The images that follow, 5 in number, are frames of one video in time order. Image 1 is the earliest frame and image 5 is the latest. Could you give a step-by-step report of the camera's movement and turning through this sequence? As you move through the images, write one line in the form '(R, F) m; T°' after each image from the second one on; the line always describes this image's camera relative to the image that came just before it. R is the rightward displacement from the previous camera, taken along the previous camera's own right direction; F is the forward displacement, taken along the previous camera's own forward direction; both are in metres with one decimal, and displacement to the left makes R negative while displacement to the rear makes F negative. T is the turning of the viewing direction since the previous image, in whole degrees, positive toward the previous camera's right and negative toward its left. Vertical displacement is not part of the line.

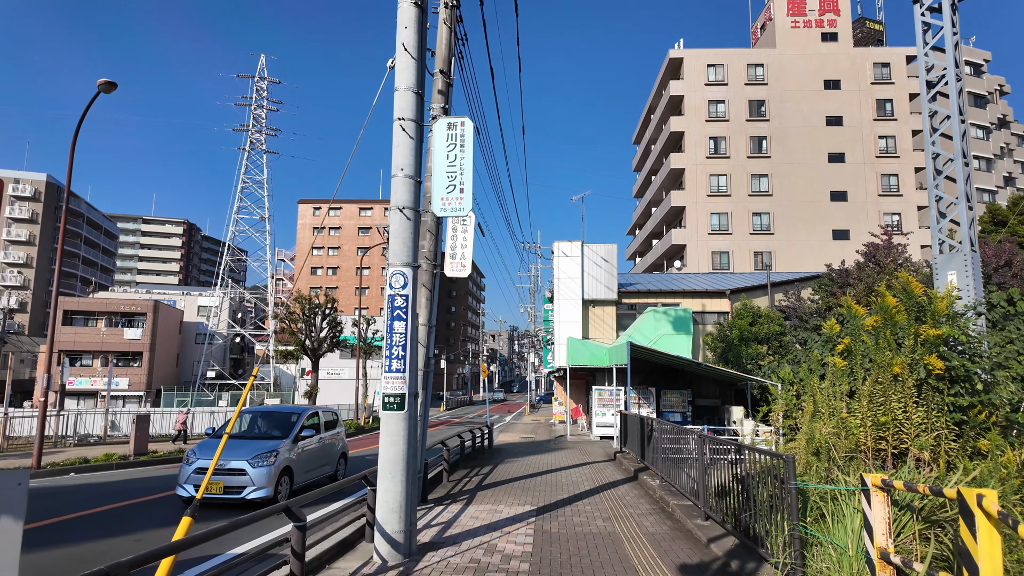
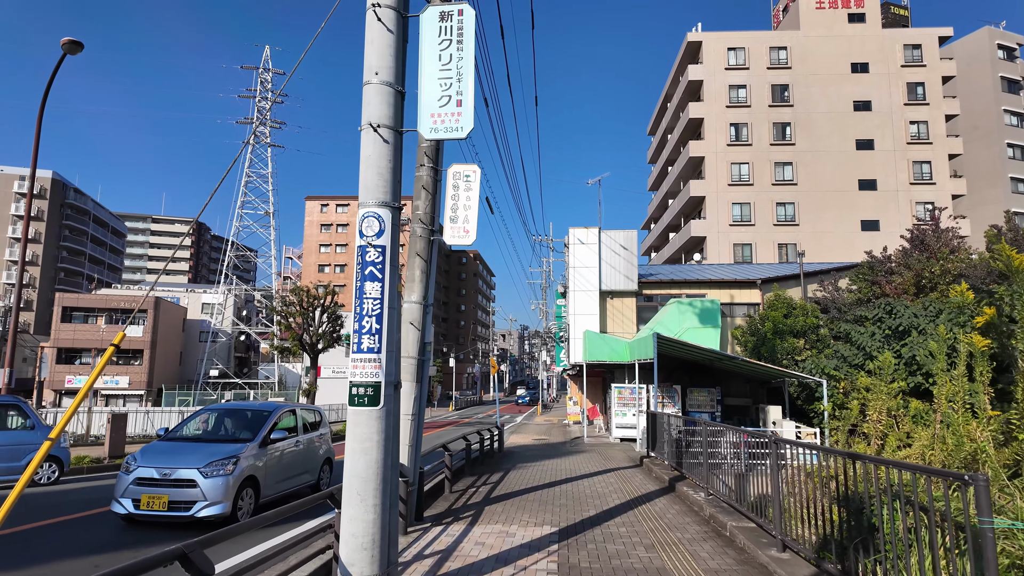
(0.0, +1.6) m; -1°
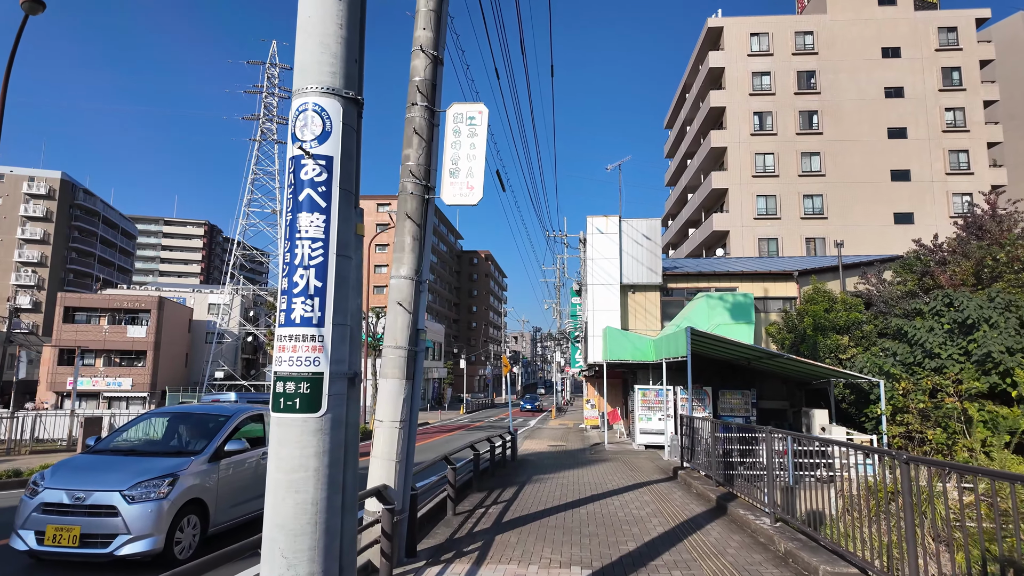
(0.0, +1.5) m; -1°
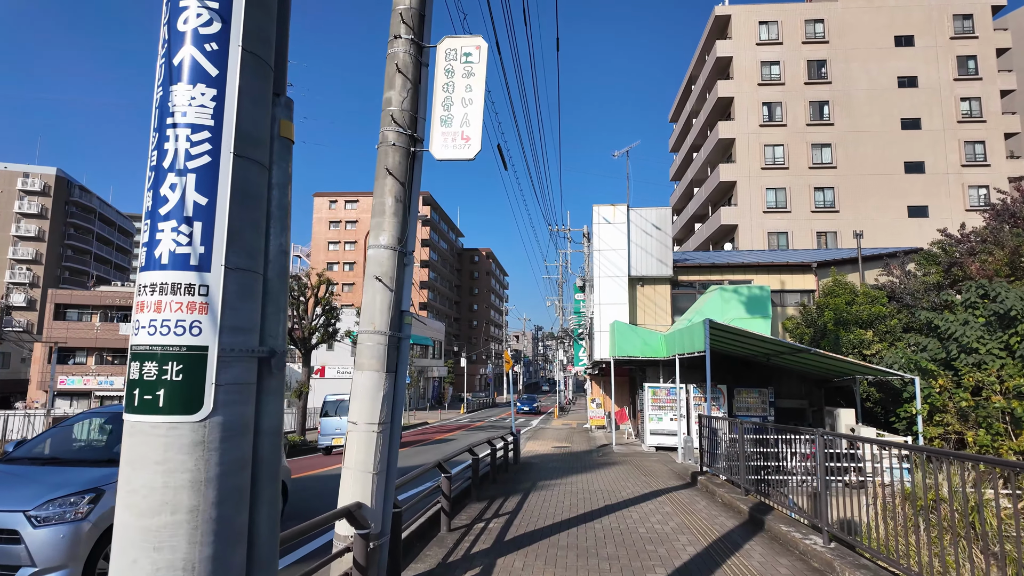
(0.0, +1.0) m; 0°
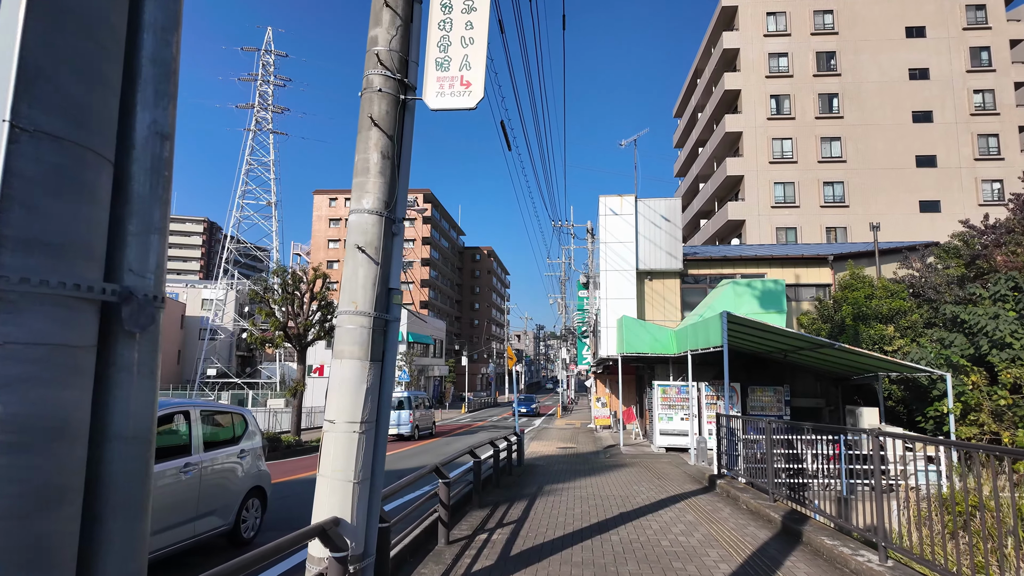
(0.0, +0.7) m; 0°
